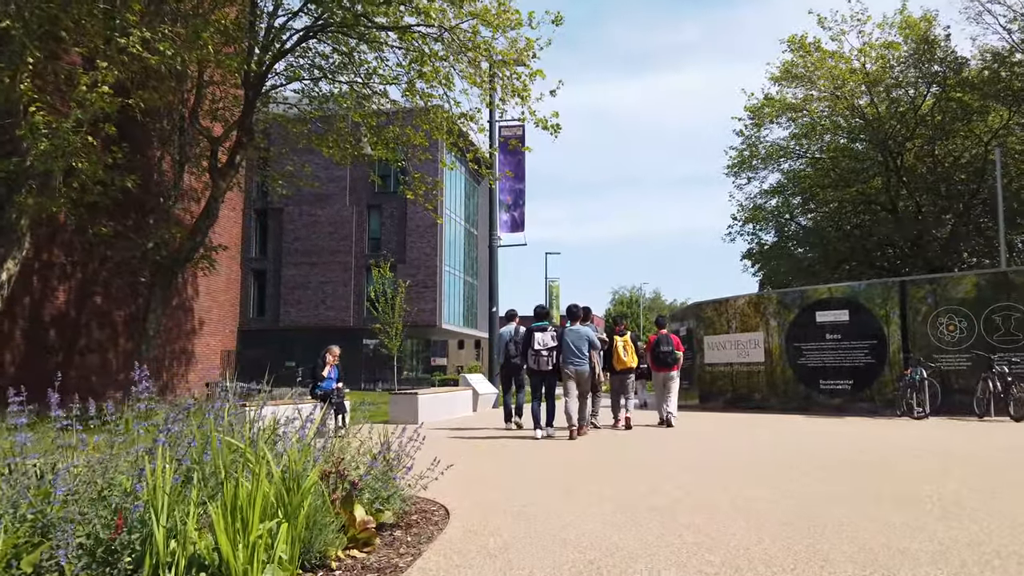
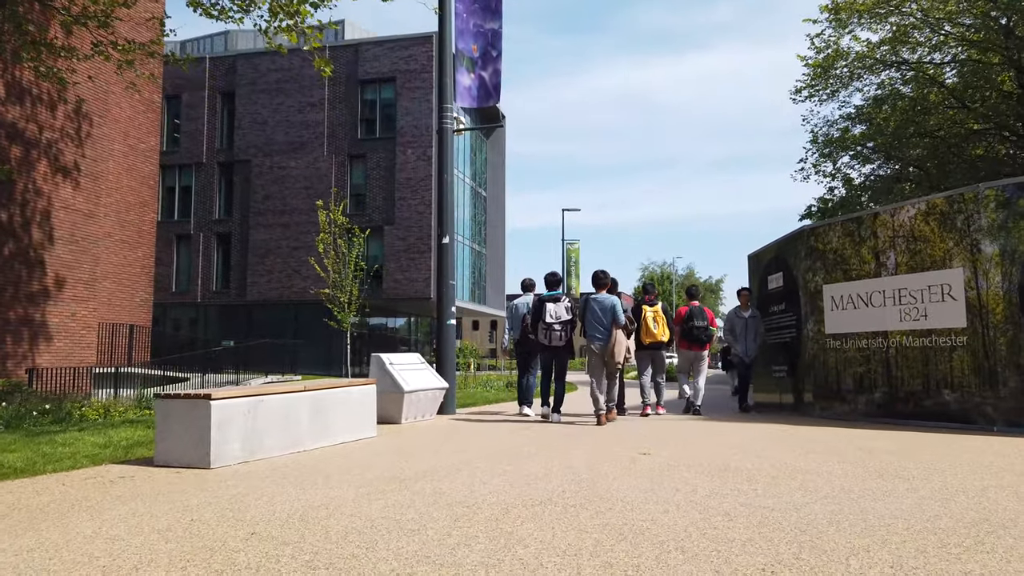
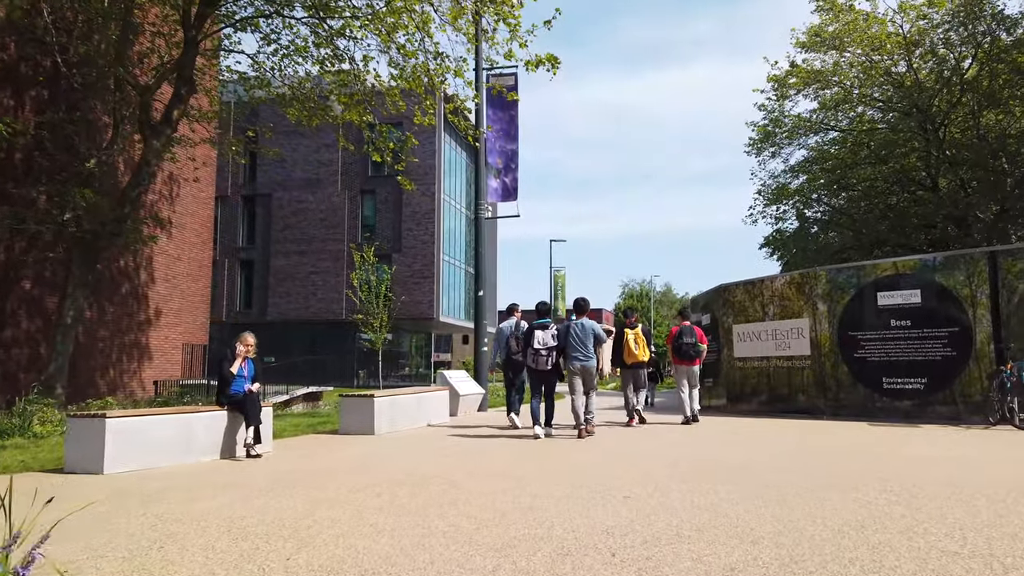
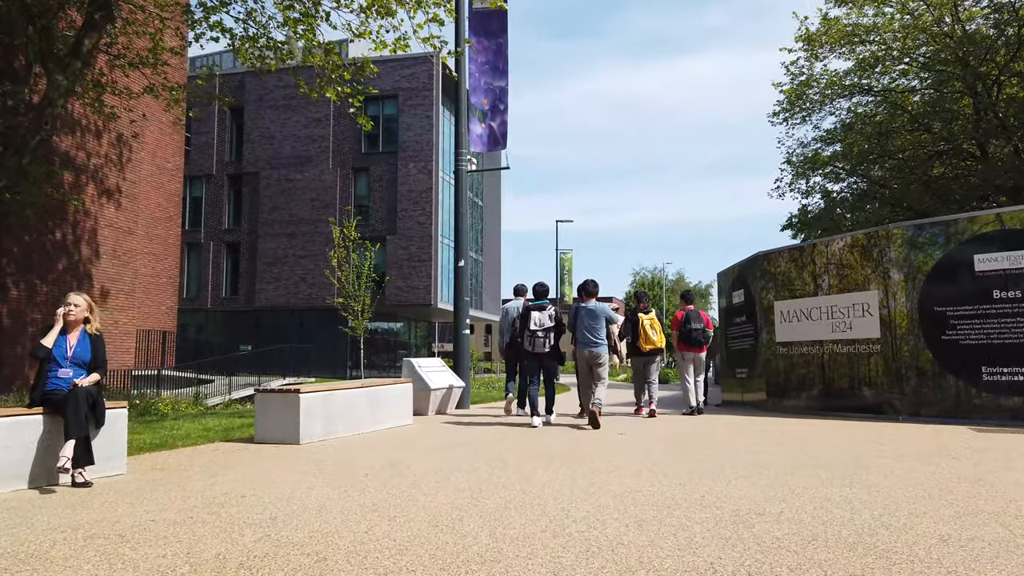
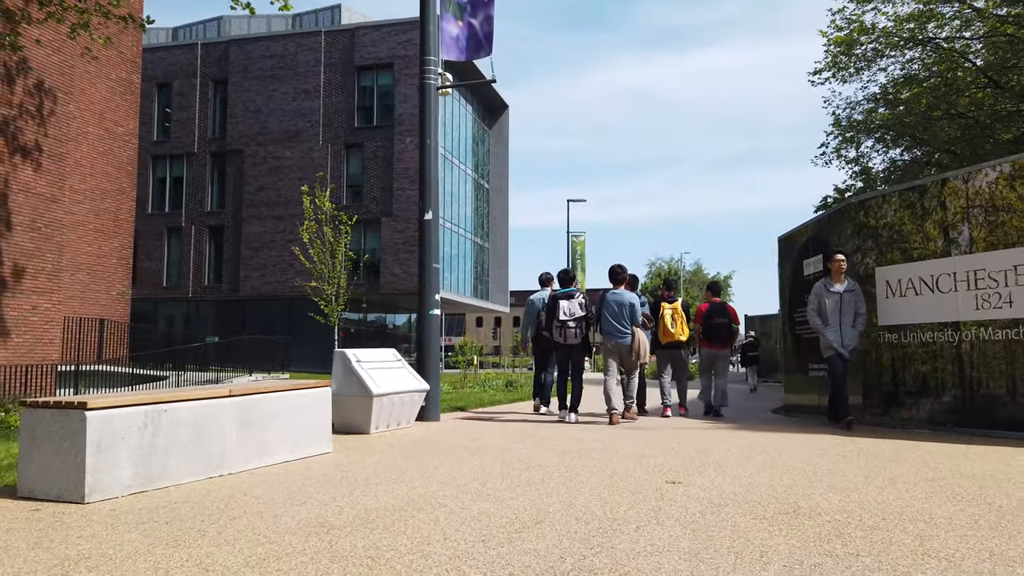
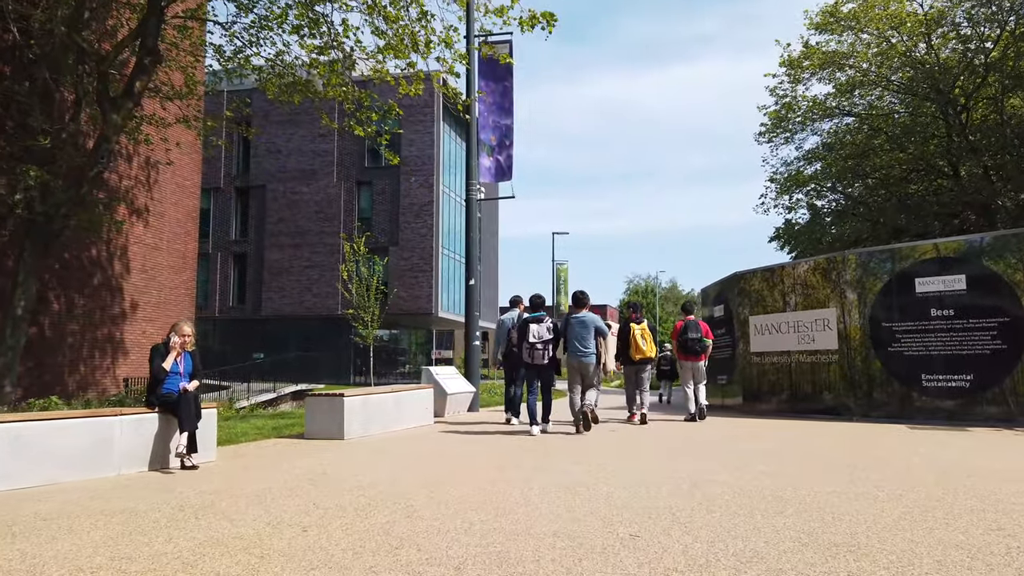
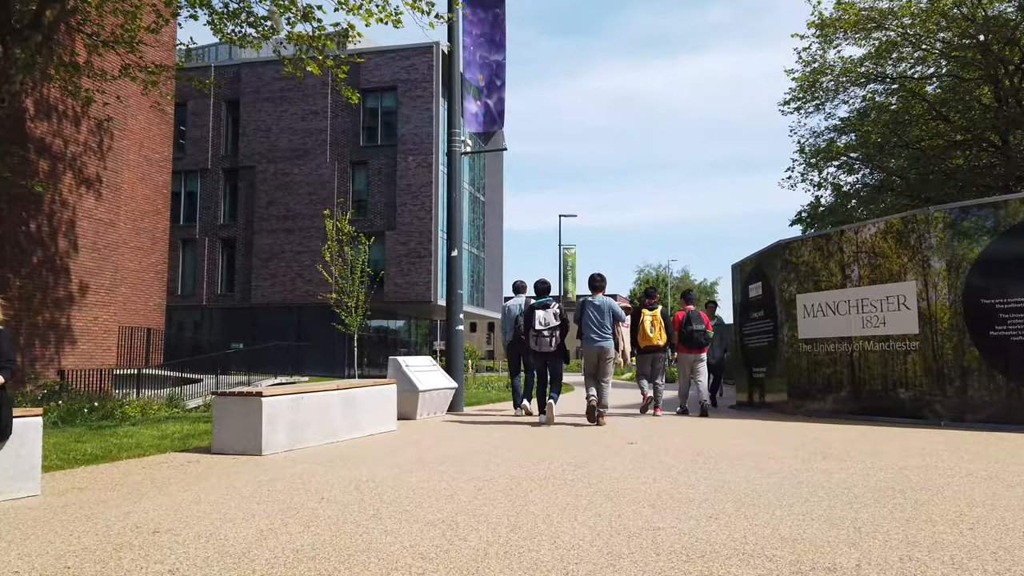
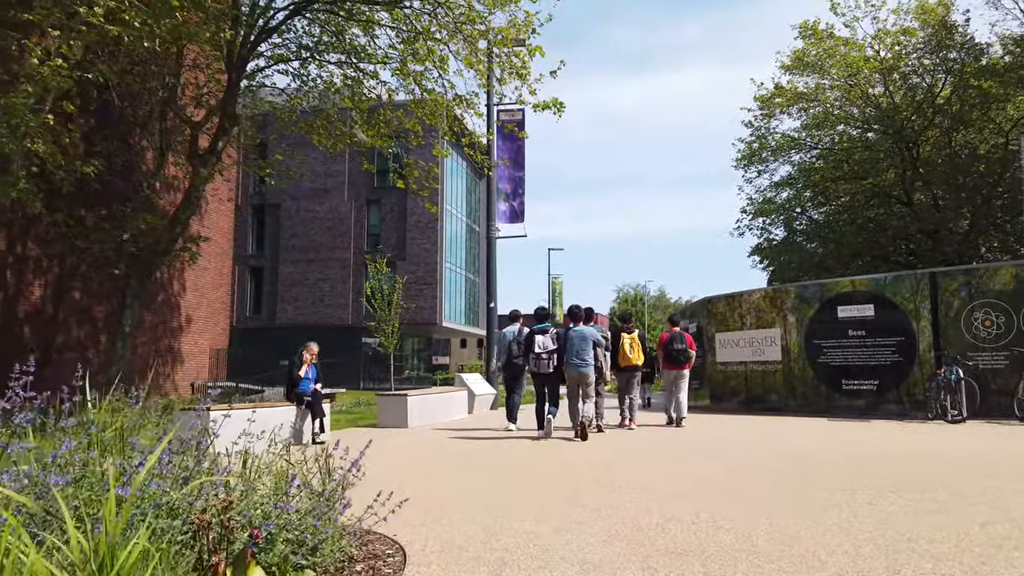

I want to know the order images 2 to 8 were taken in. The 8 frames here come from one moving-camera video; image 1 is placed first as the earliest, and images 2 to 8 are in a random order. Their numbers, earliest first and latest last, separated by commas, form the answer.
8, 3, 6, 4, 7, 2, 5
